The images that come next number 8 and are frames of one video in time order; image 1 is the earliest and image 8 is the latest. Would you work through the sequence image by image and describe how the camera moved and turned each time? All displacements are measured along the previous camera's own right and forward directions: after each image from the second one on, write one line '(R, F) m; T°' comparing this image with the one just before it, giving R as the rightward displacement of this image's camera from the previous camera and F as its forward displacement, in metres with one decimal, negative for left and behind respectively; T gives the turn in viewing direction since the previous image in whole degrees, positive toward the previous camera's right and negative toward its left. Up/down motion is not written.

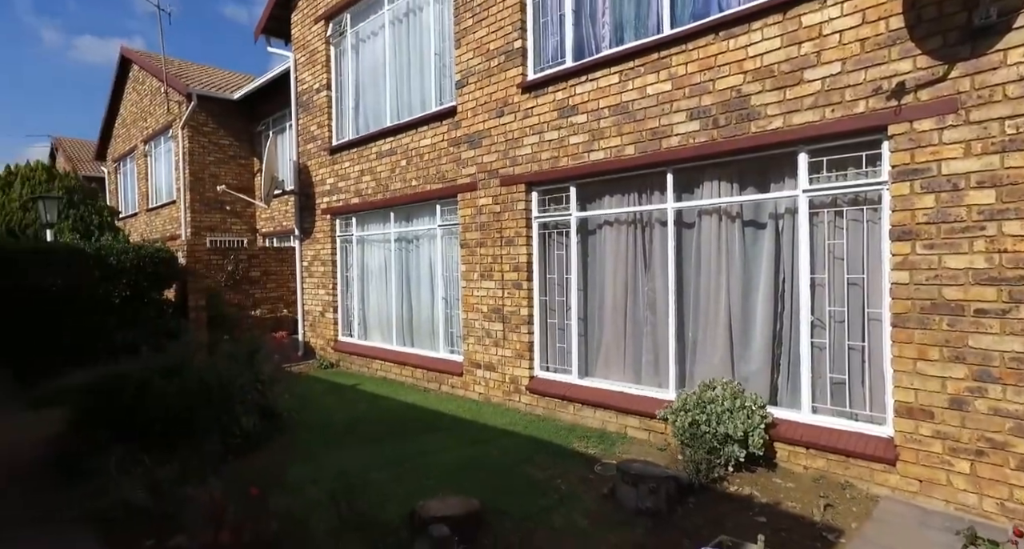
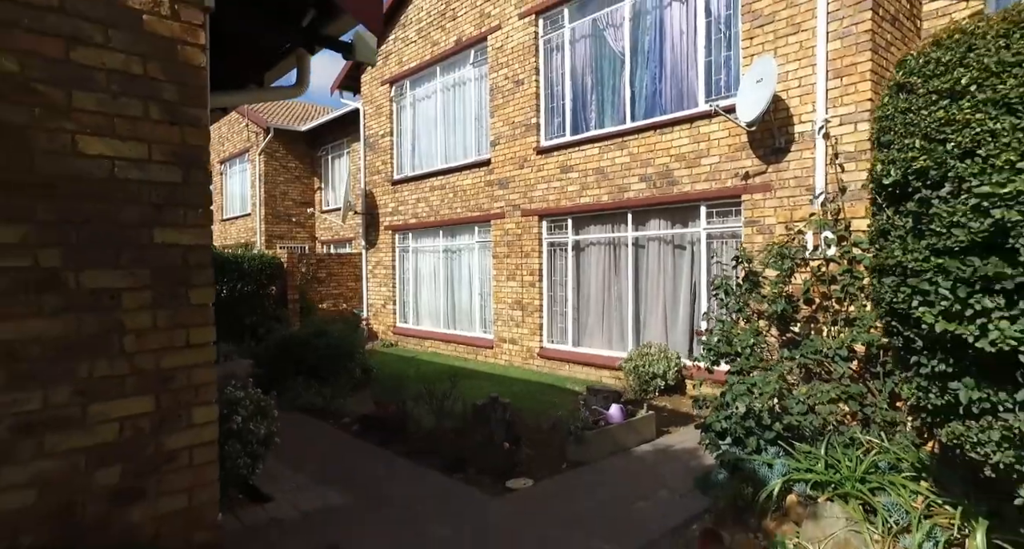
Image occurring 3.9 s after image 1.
(+0.1, -3.4) m; -2°
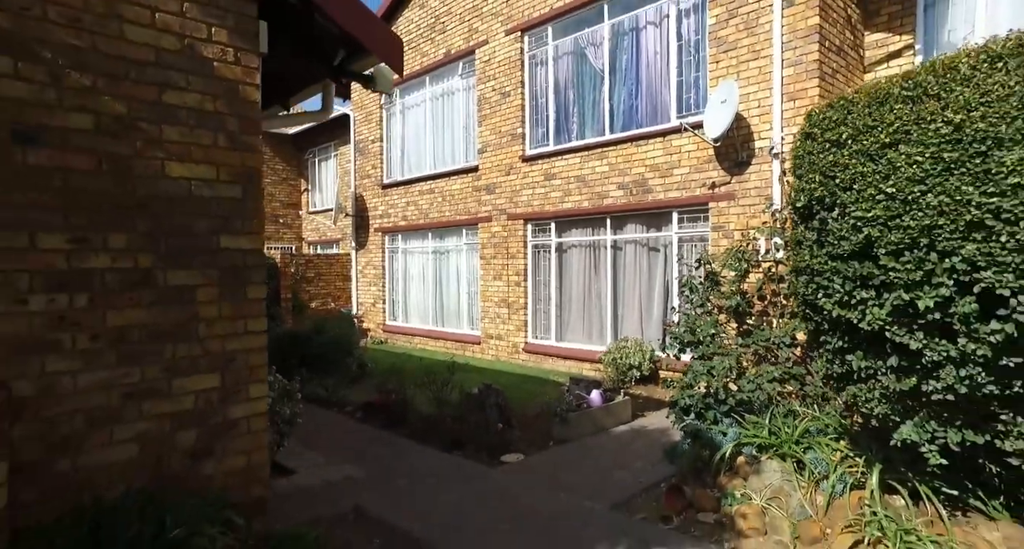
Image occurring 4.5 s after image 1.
(-0.1, -0.7) m; +2°
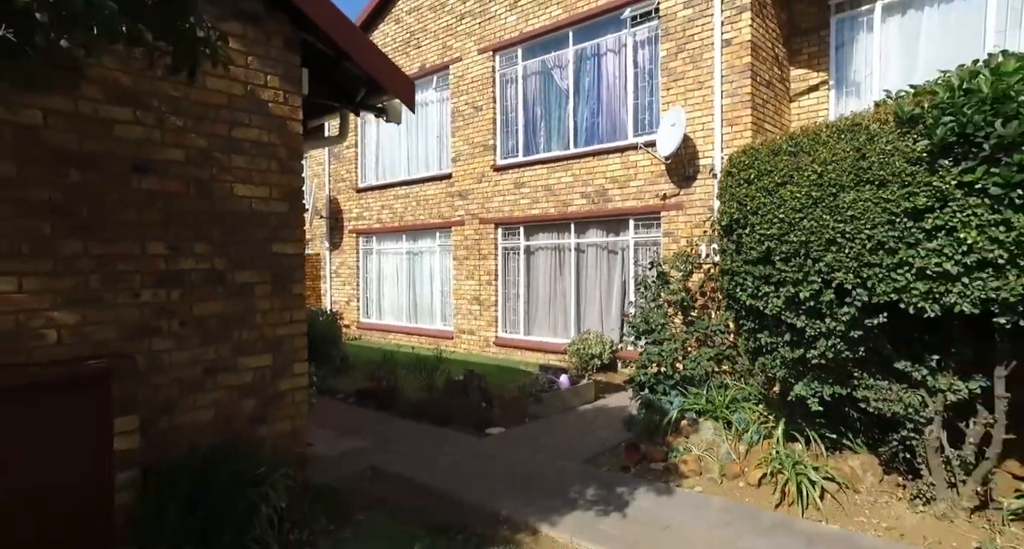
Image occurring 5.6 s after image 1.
(-0.3, -0.9) m; +4°
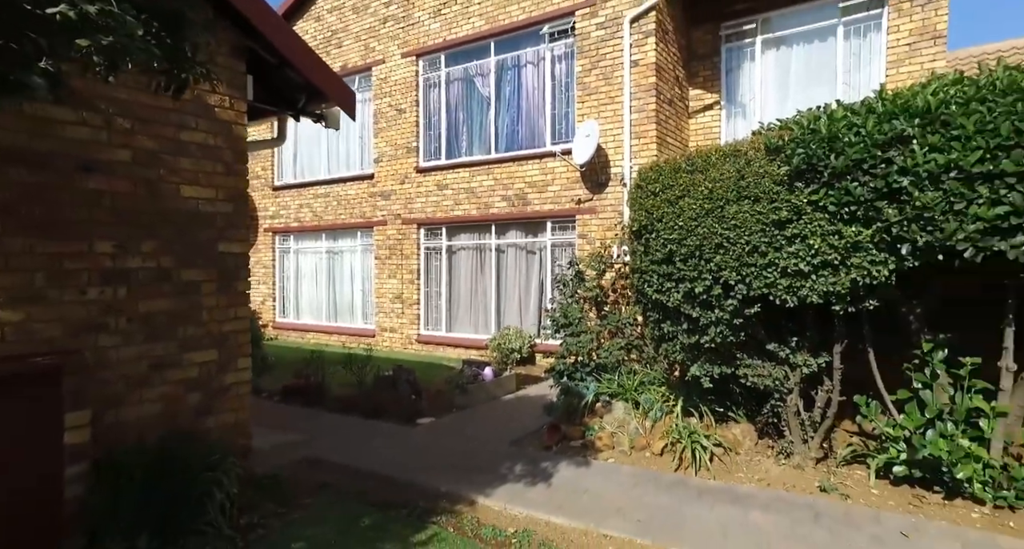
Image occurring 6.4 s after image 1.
(-0.2, -0.5) m; +8°
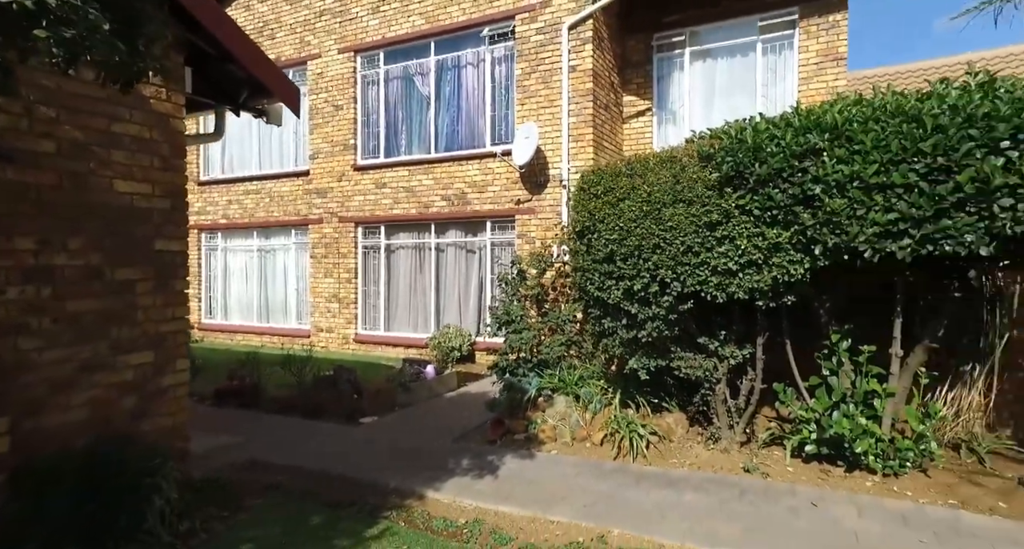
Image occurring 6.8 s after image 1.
(-0.1, -0.1) m; +6°
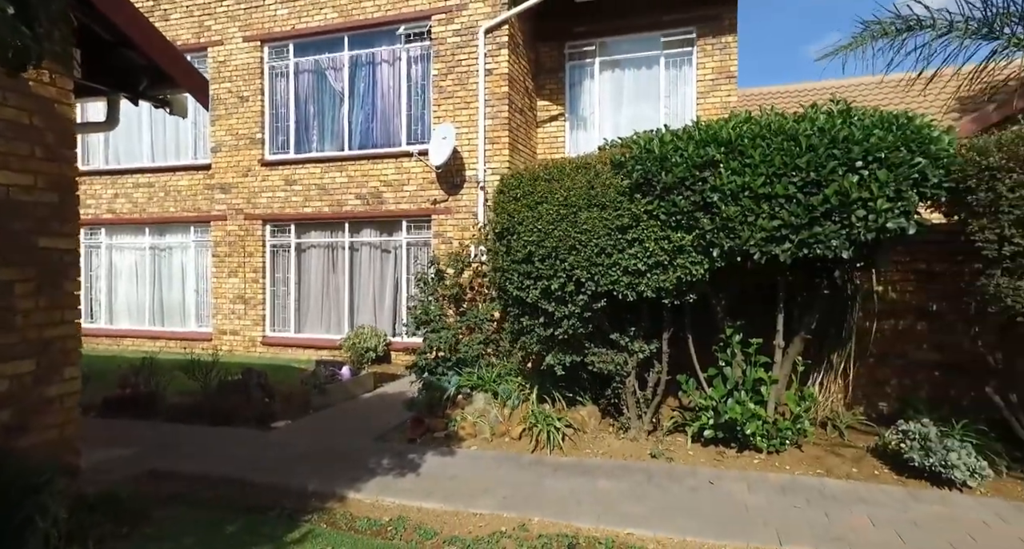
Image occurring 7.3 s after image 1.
(-0.1, -0.1) m; +8°
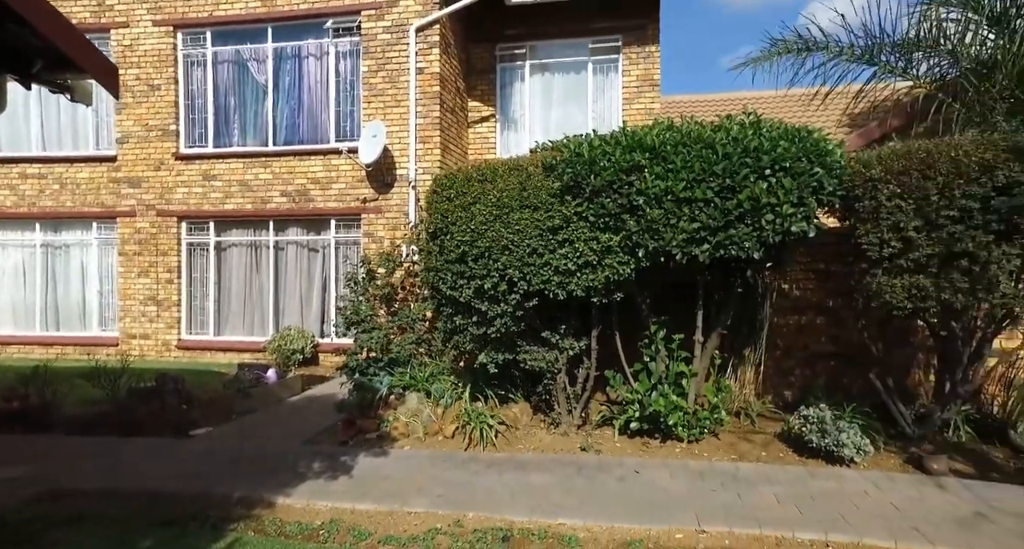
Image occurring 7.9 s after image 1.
(0.0, -0.1) m; +6°
